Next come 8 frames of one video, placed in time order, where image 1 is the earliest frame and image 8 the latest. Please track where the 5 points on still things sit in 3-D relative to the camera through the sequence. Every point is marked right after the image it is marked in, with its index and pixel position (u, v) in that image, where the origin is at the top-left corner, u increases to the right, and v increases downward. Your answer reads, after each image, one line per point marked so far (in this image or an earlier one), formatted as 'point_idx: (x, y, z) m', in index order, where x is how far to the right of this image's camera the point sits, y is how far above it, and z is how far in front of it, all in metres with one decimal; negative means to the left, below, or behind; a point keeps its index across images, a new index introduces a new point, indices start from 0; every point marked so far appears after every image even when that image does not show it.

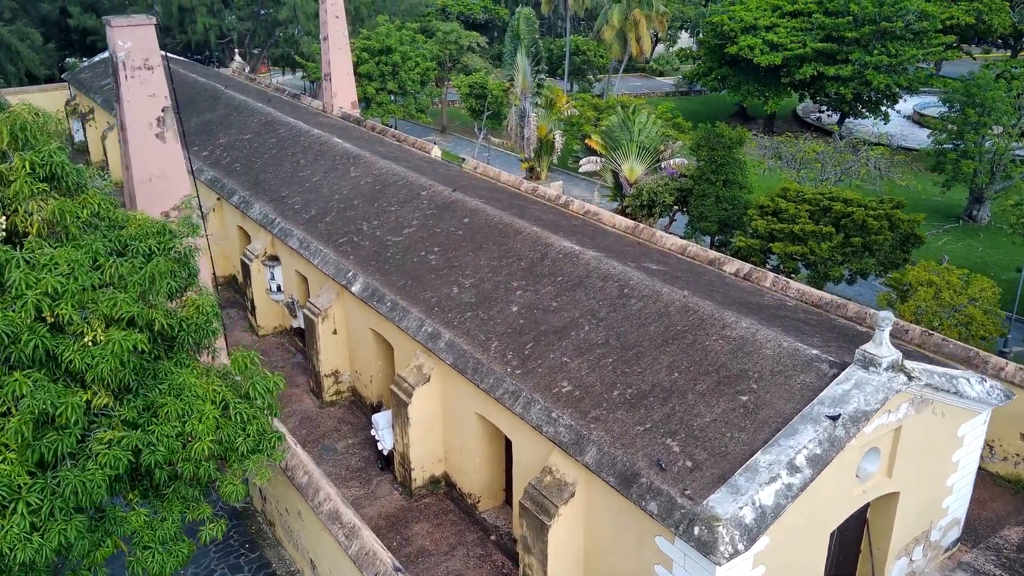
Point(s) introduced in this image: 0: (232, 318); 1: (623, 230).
0: (-5.3, -0.6, +15.7) m
1: (+1.9, +1.2, +14.3) m
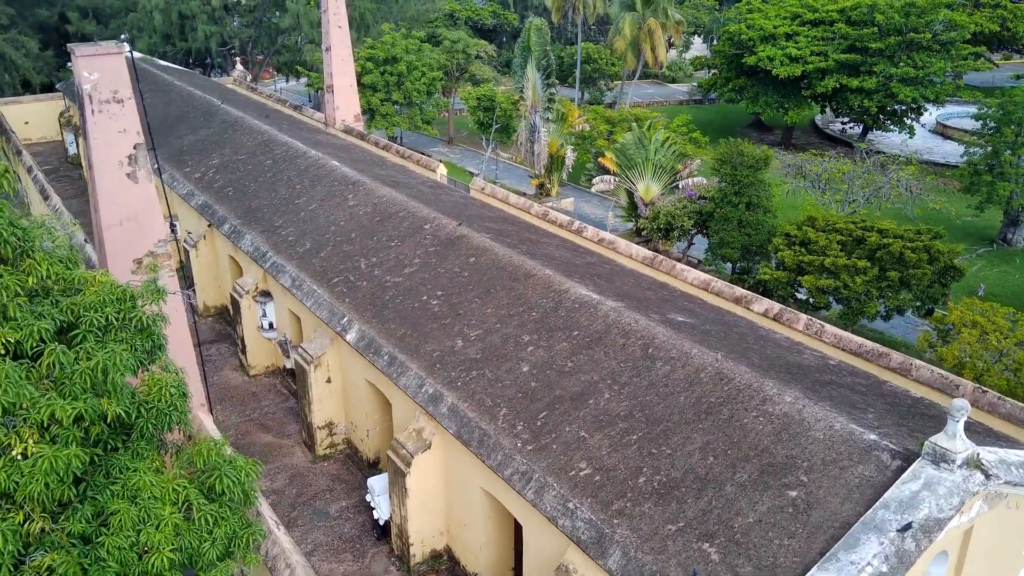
0: (-5.1, -1.2, +14.6) m
1: (+2.1, +0.5, +13.2) m
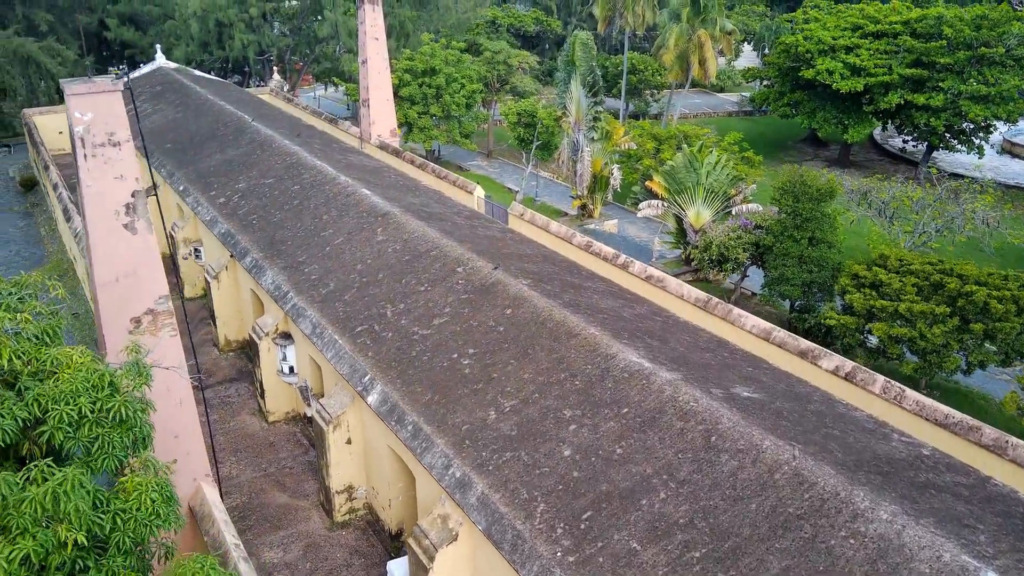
0: (-4.5, -1.8, +13.7) m
1: (+2.7, -0.2, +12.0) m
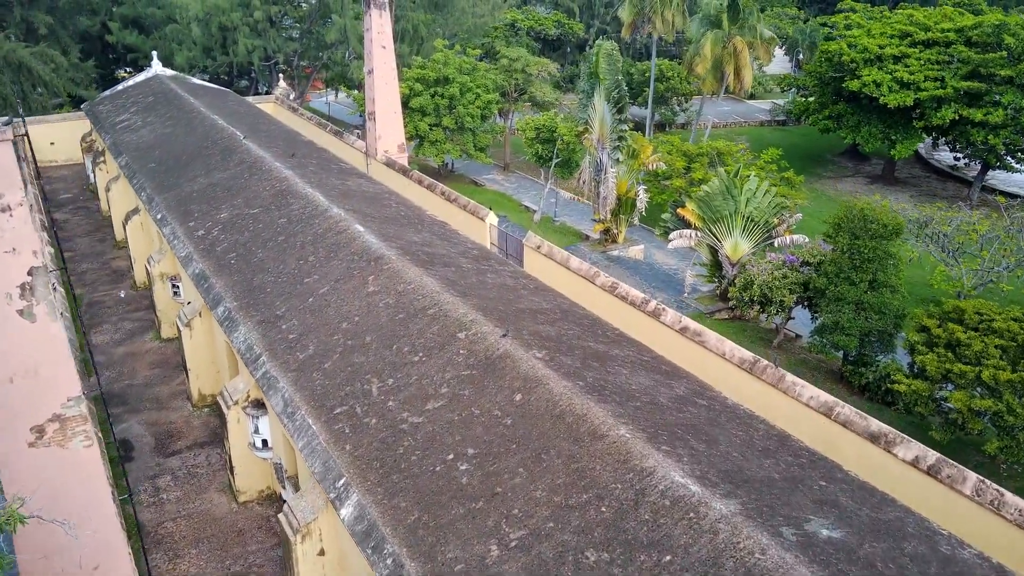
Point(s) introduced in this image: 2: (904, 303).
0: (-4.3, -2.6, +11.9) m
1: (+2.8, -1.1, +10.0) m
2: (+6.7, -0.3, +14.2) m
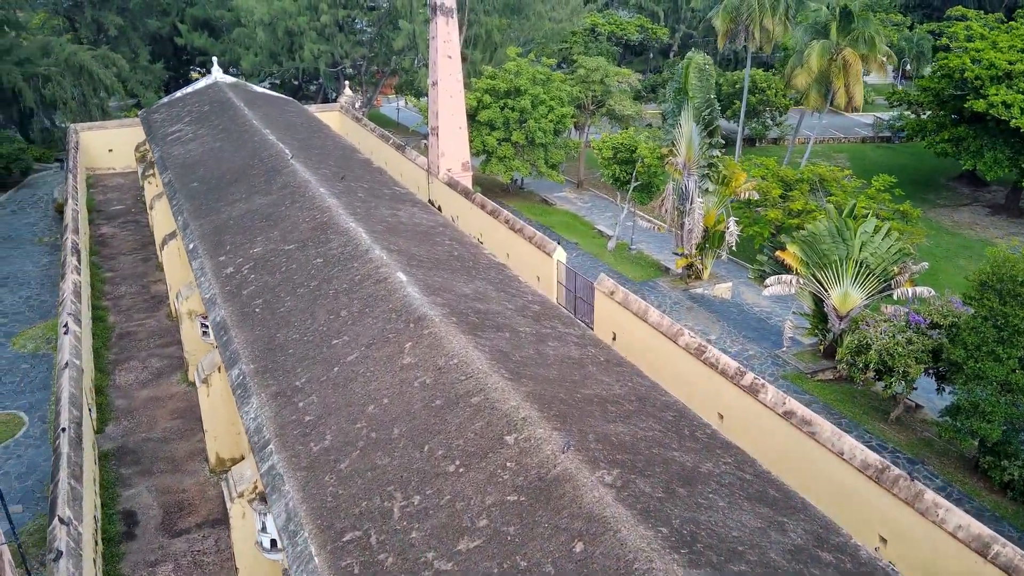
0: (-3.6, -3.3, +10.2) m
1: (+3.4, -2.0, +7.7) m
2: (+7.7, -1.4, +11.5) m
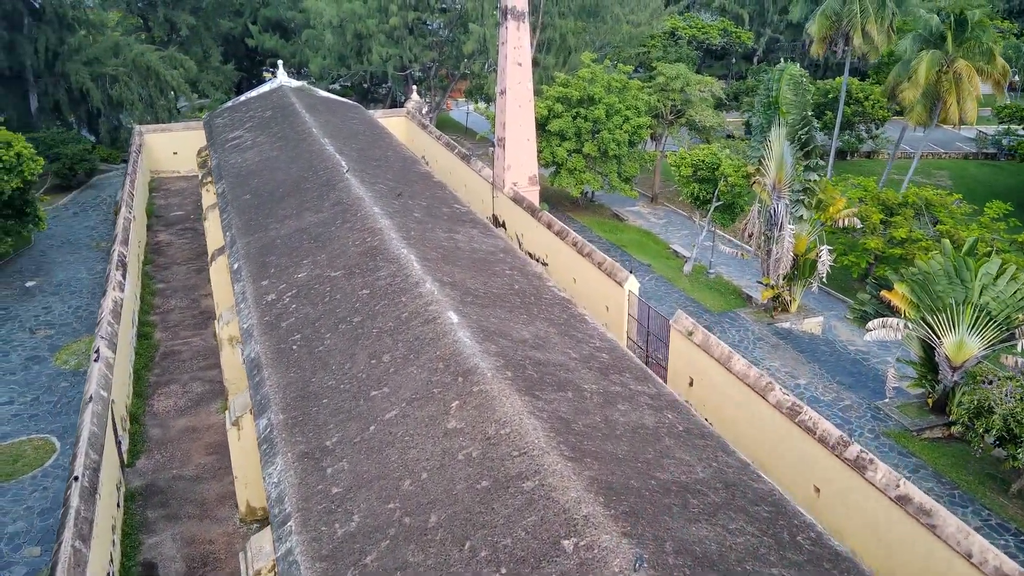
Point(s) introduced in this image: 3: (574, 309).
0: (-3.0, -3.7, +9.1) m
1: (+3.8, -2.6, +6.0) m
2: (+8.4, -2.1, +9.5) m
3: (+0.8, -0.3, +11.3) m
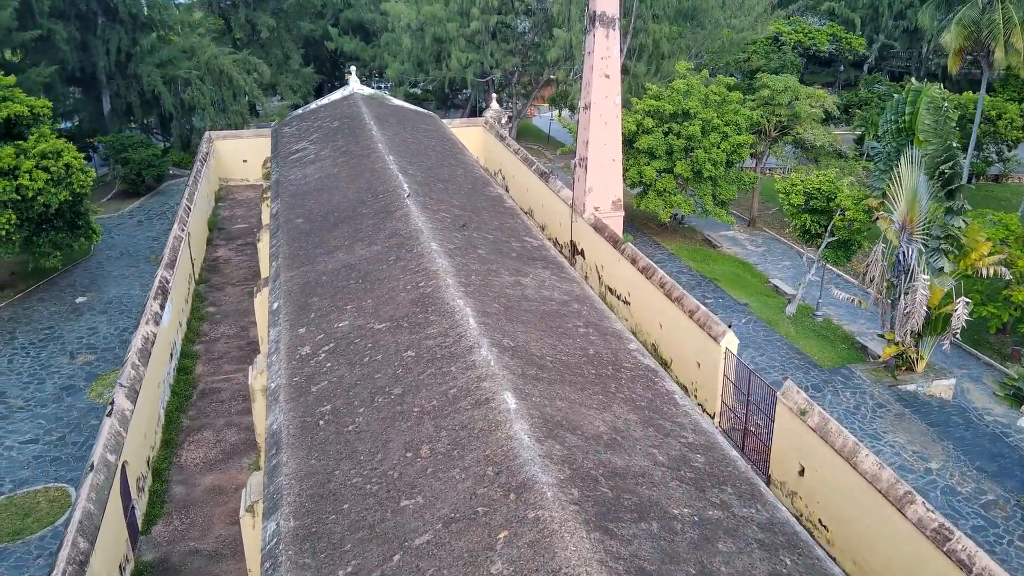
0: (-2.5, -4.3, +7.4) m
1: (+4.0, -3.5, +3.7) m
2: (+8.9, -3.2, +6.8) m
3: (+1.6, -1.1, +9.3) m
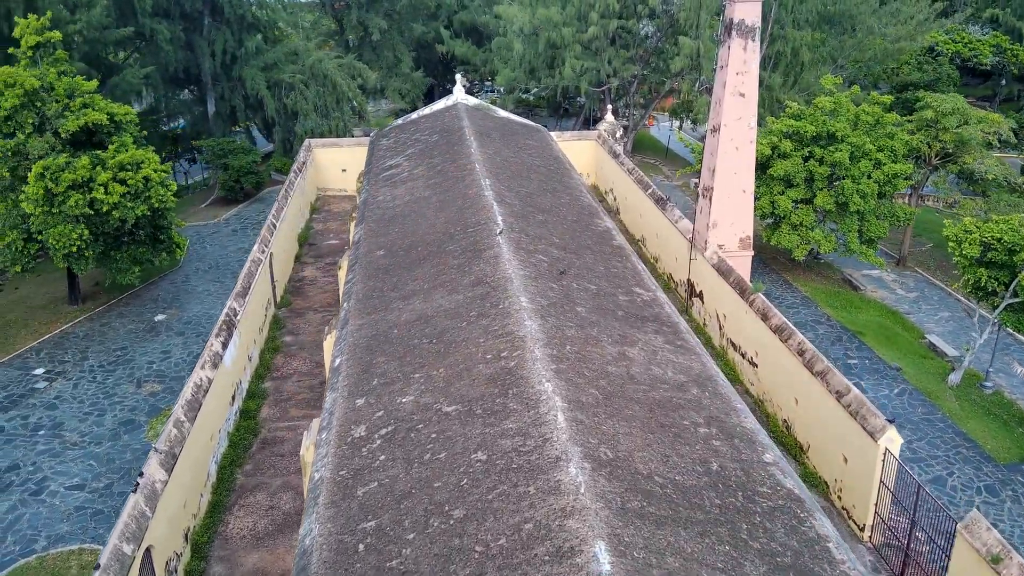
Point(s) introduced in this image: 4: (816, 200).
0: (-2.0, -5.0, +5.7) m
1: (+4.0, -4.5, +1.2) m
2: (+9.3, -4.5, +3.6) m
3: (+2.5, -2.0, +6.9) m
4: (+6.5, +1.9, +17.9) m
